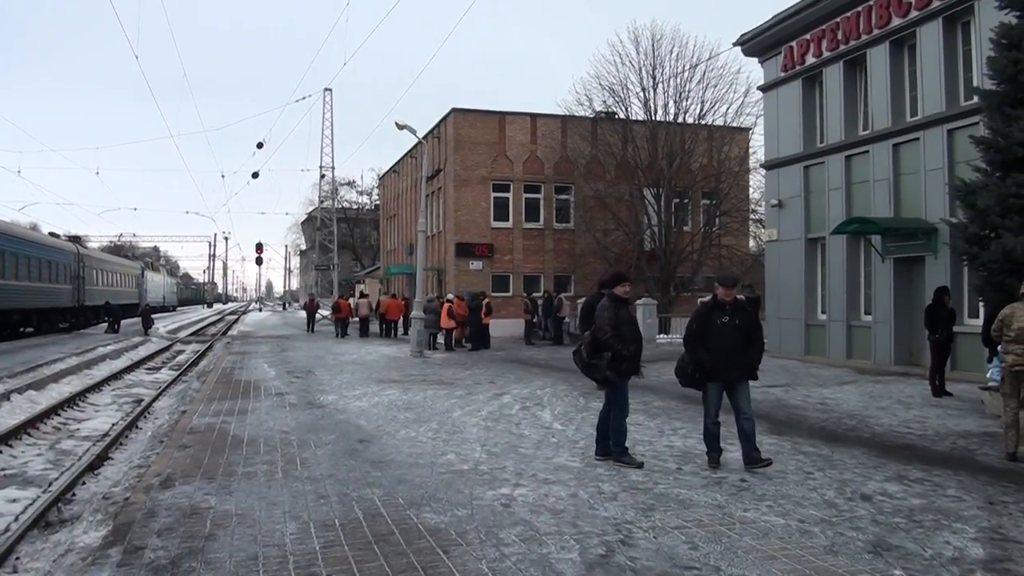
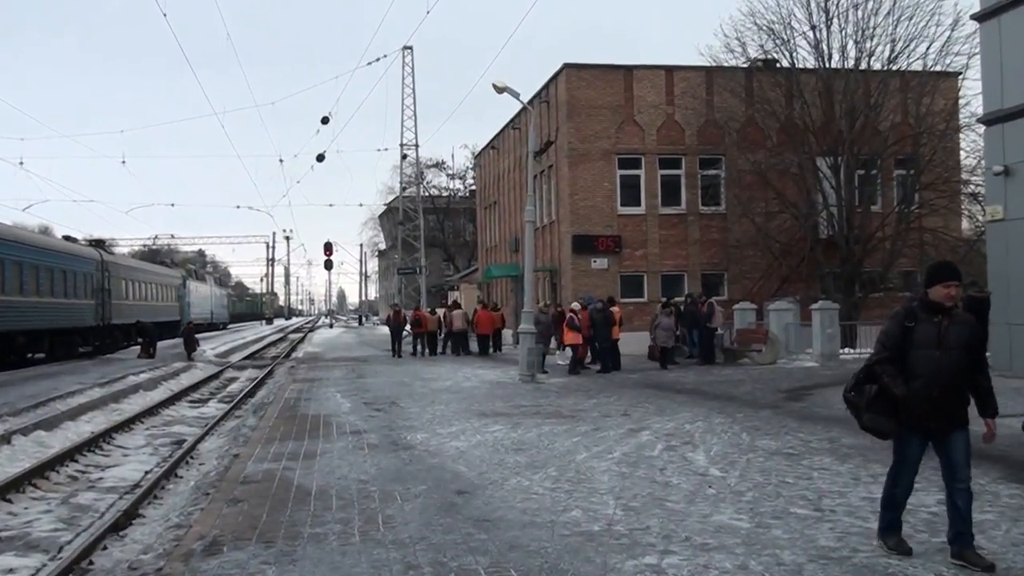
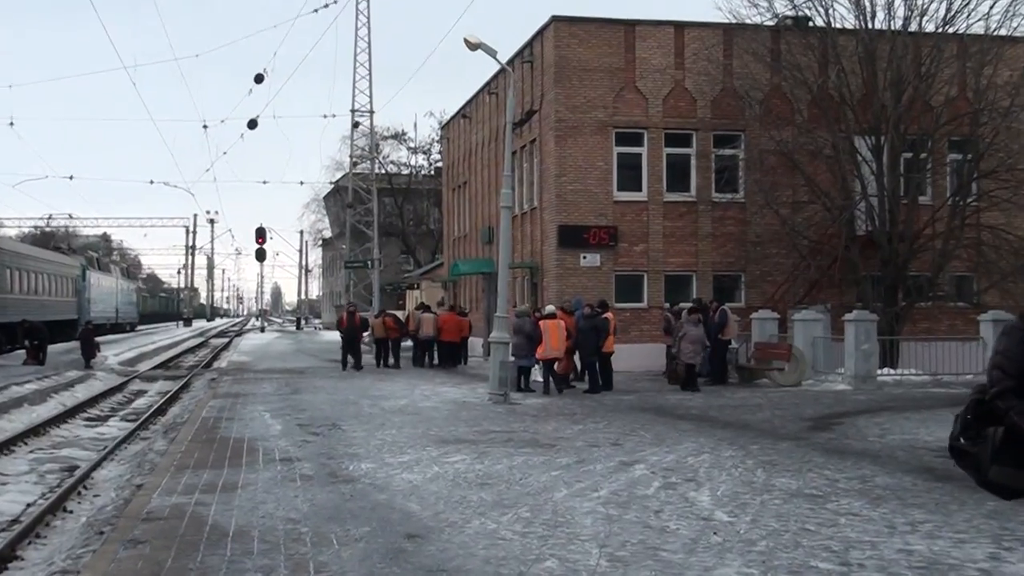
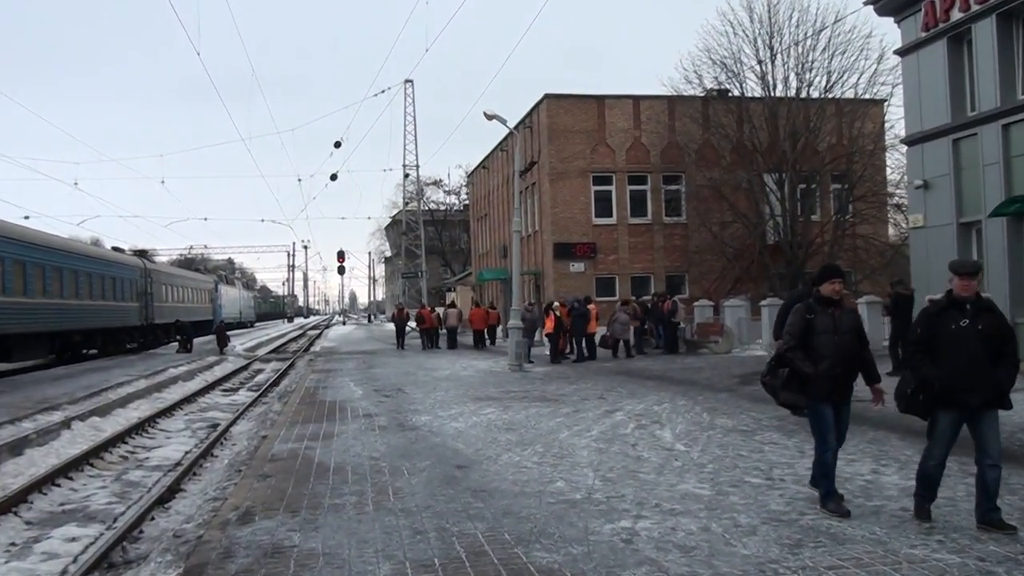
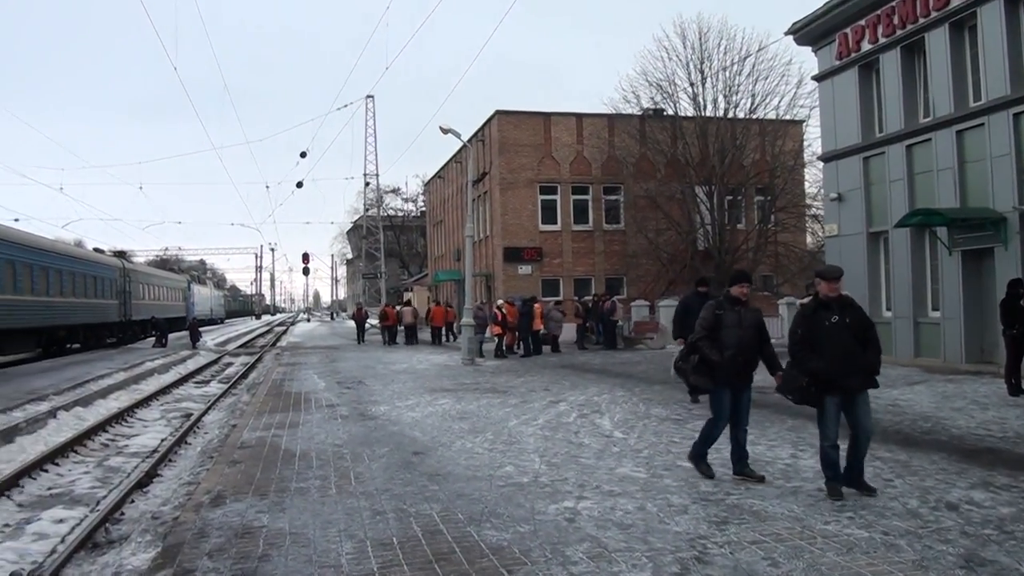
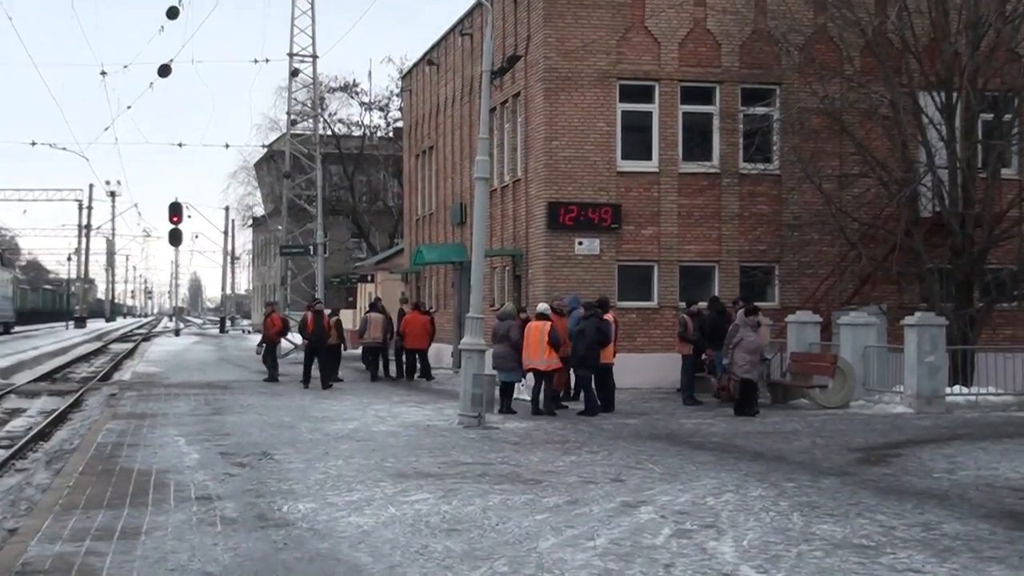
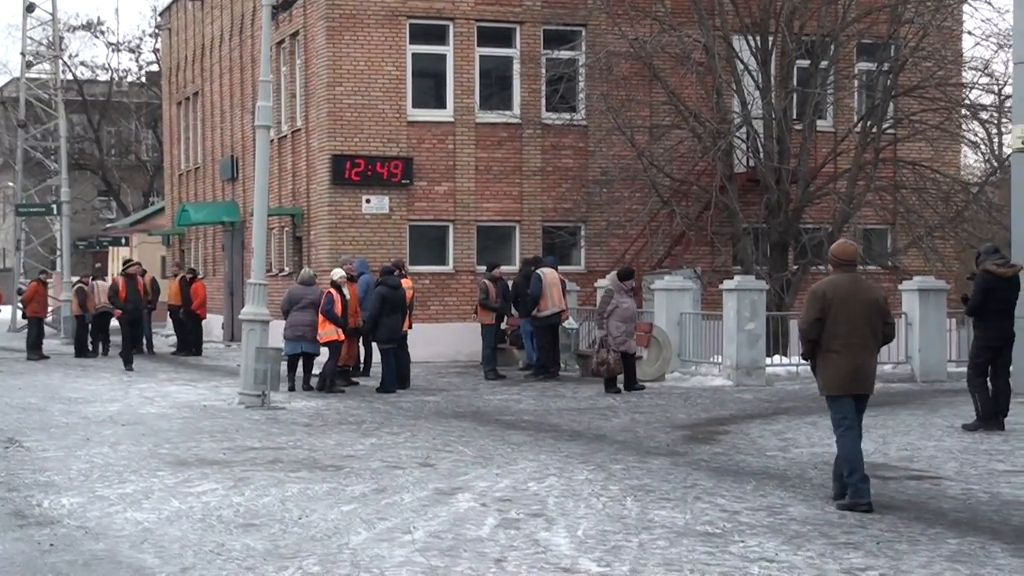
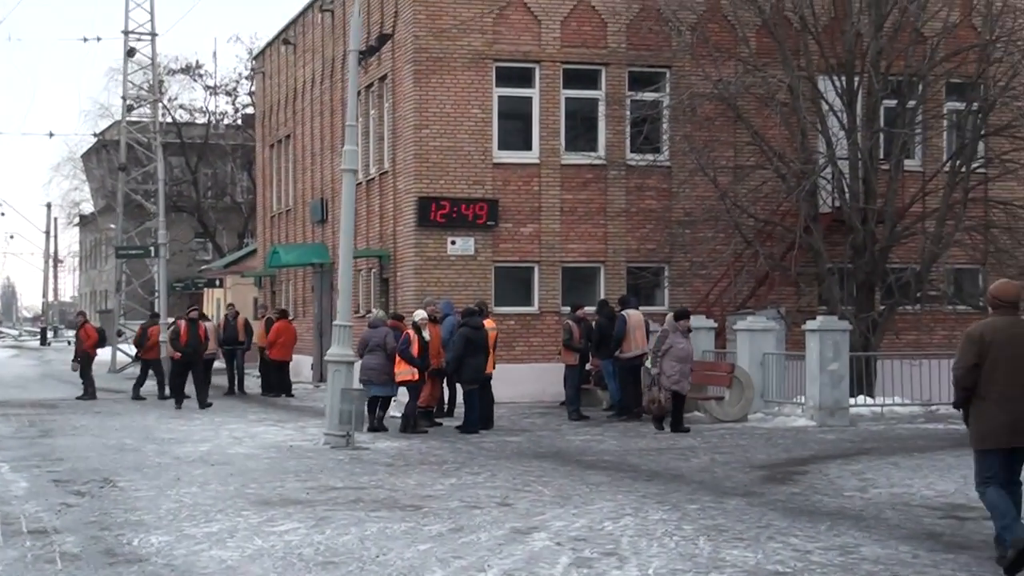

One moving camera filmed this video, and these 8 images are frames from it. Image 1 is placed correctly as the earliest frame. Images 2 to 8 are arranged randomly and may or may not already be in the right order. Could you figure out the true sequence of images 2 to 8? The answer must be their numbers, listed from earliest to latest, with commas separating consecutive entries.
5, 4, 2, 3, 6, 8, 7
